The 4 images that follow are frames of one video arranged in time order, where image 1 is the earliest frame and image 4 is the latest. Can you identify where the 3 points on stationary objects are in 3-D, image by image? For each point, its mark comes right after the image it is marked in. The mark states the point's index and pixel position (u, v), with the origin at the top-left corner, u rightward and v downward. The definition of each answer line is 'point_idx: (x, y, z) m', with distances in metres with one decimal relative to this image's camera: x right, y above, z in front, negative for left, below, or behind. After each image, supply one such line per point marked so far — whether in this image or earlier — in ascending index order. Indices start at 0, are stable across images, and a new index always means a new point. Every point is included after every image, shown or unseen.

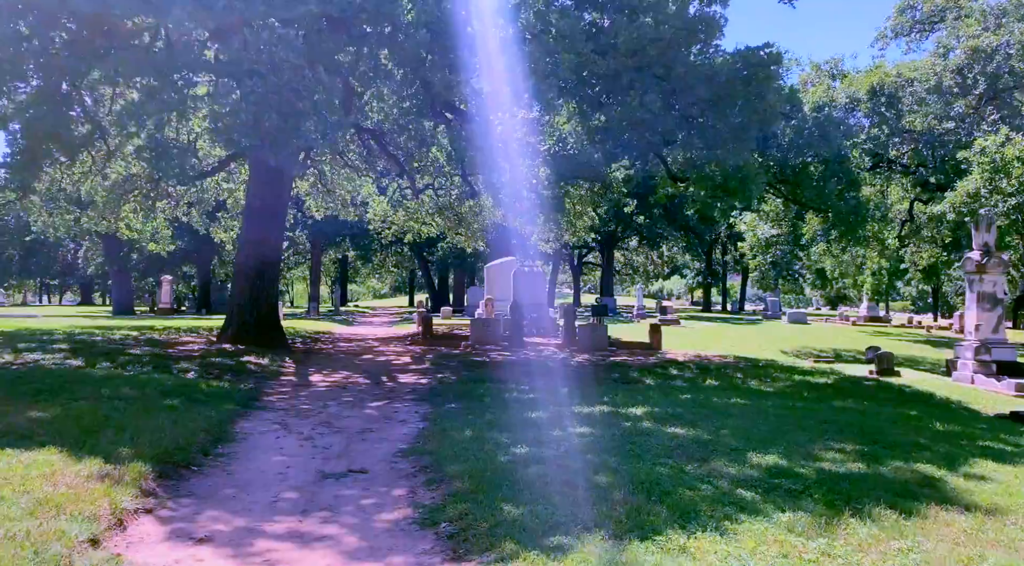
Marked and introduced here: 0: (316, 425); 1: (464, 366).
0: (-2.1, -1.5, +7.5) m
1: (-0.9, -1.5, +12.7) m
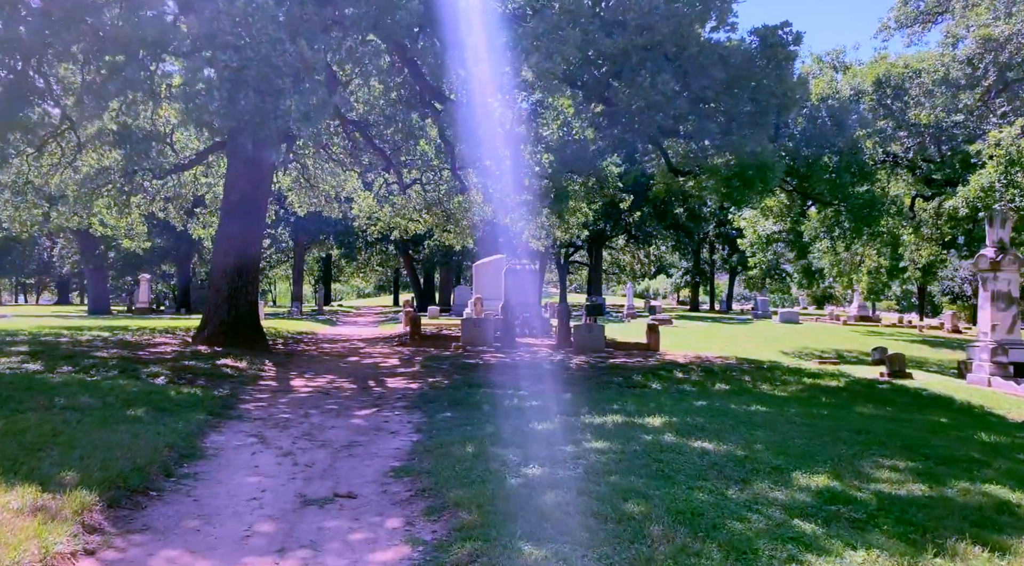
0: (-2.0, -1.5, +6.7) m
1: (-0.9, -1.5, +11.9) m
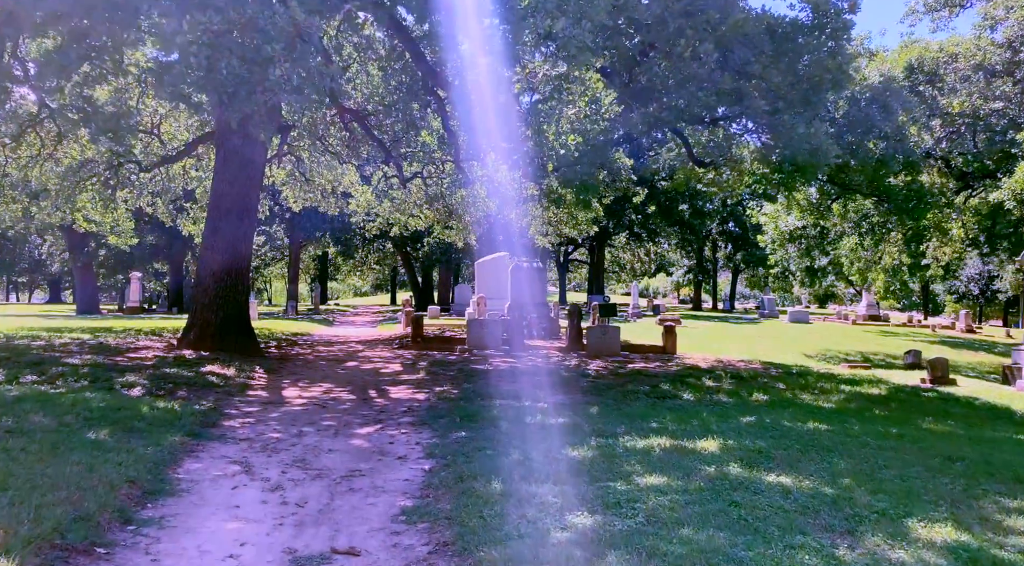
0: (-1.8, -1.5, +5.7) m
1: (-0.7, -1.4, +10.9) m
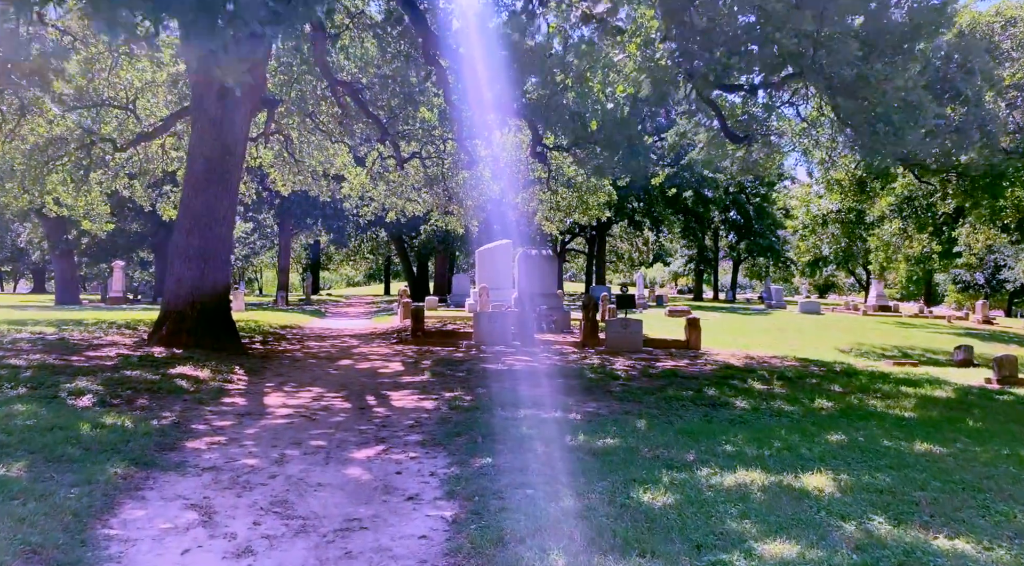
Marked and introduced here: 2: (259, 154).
0: (-1.5, -1.4, +4.3) m
1: (-0.5, -1.3, +9.5) m
2: (-6.7, +3.5, +18.5) m
